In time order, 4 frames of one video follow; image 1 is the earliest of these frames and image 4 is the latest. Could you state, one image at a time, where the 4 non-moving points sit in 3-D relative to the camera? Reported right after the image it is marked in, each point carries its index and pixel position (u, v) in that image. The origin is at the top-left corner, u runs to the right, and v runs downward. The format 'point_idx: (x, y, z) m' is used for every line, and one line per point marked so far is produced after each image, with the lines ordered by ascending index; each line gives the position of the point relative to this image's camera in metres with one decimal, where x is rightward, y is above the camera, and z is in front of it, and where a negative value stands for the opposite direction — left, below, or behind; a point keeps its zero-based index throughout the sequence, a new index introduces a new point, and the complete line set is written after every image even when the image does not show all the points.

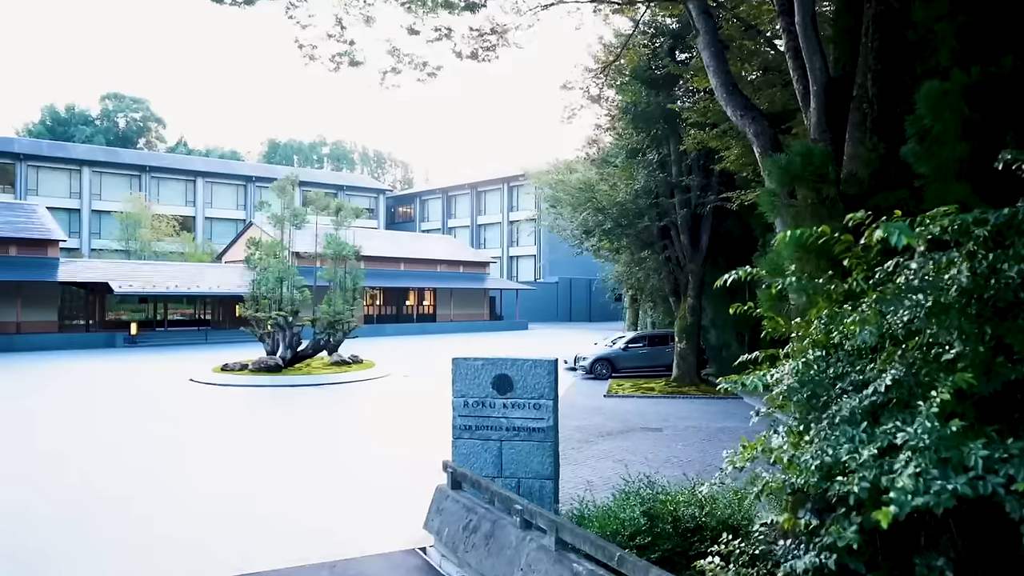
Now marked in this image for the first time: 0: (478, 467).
0: (-0.3, -1.8, +7.0) m
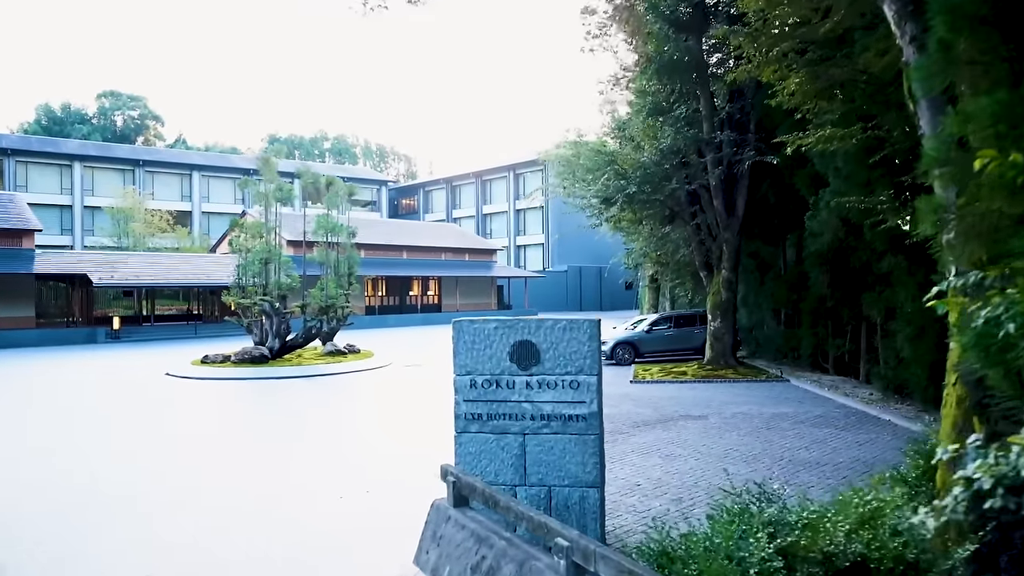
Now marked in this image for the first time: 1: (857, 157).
0: (-0.1, -1.3, +5.0) m
1: (+5.3, +2.1, +11.2) m
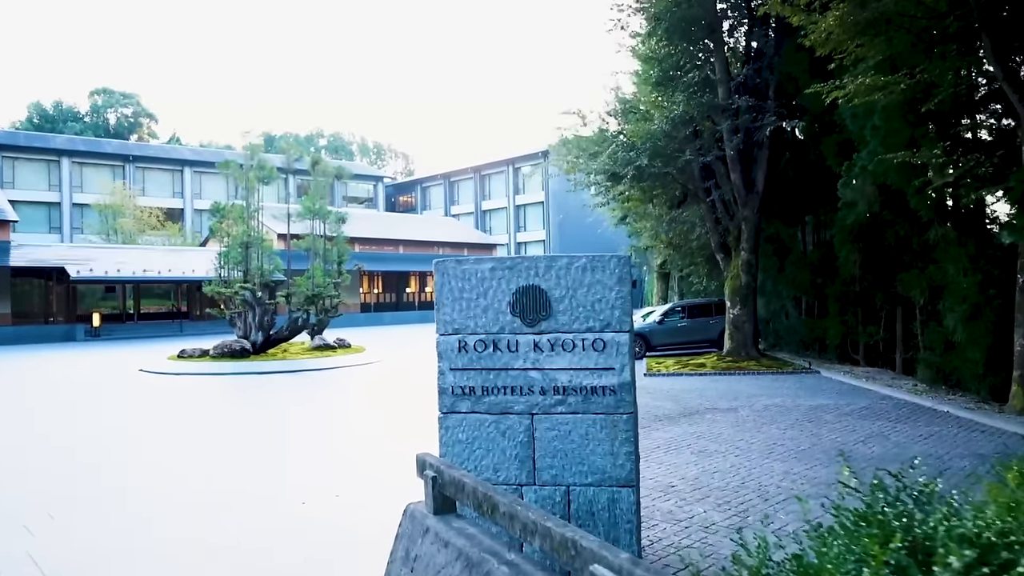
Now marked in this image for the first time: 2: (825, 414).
0: (-0.1, -0.9, +3.7) m
1: (+5.3, +2.4, +9.9) m
2: (+3.8, -1.5, +8.8) m
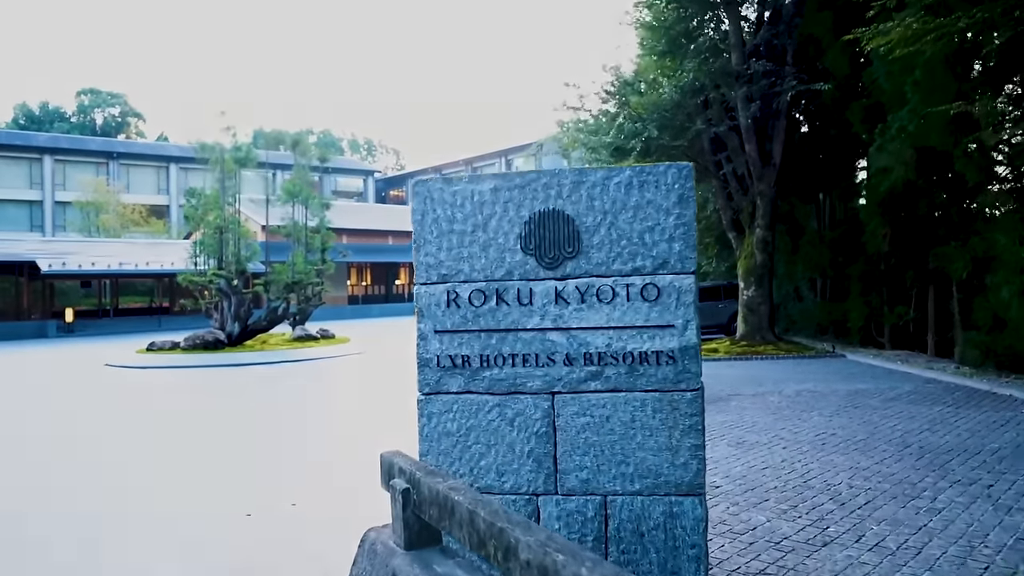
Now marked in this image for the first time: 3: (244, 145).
0: (-0.1, -0.7, +2.7) m
1: (+5.3, +2.8, +8.8) m
2: (+3.8, -1.2, +7.7) m
3: (-6.7, +3.6, +18.3) m
